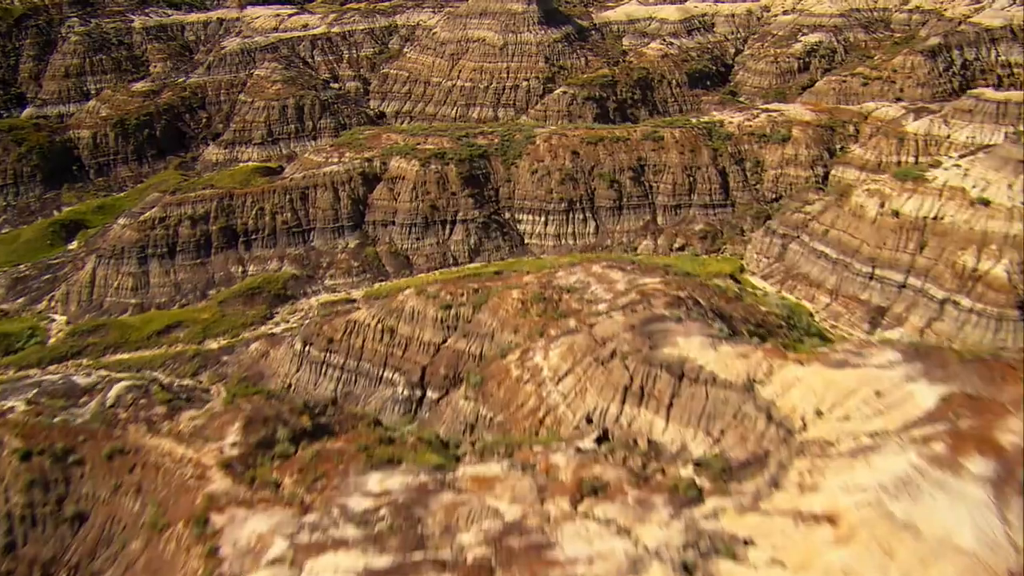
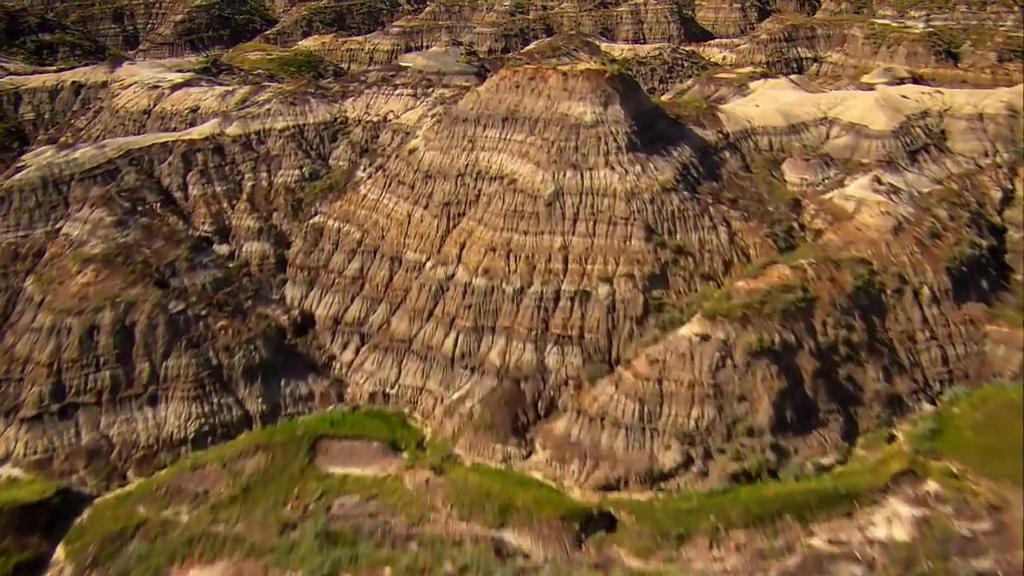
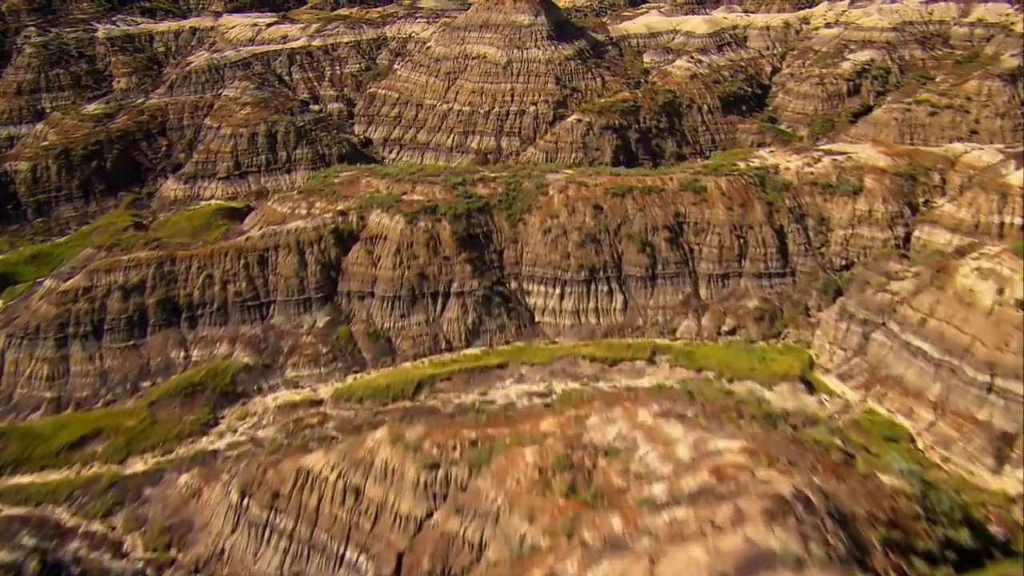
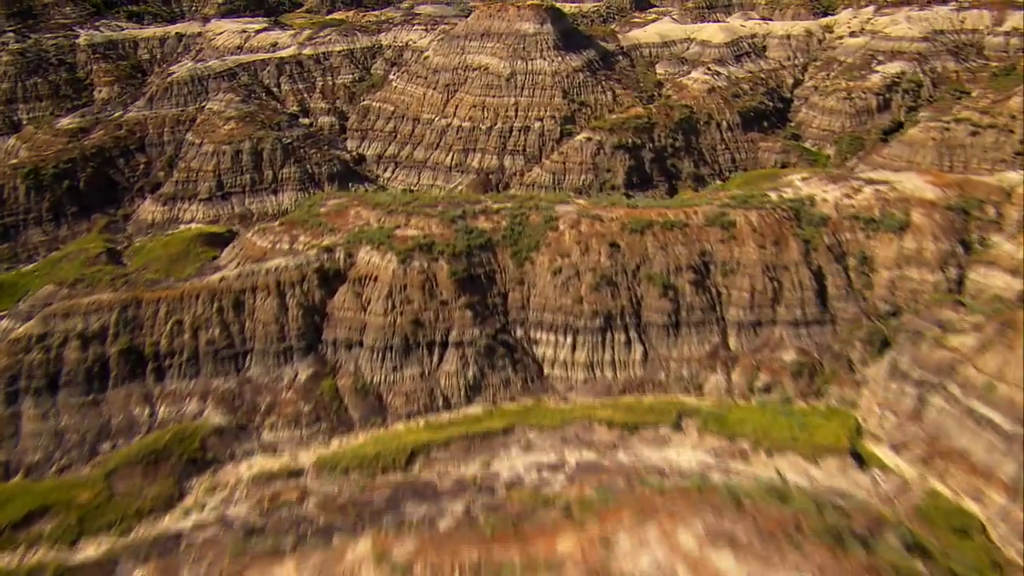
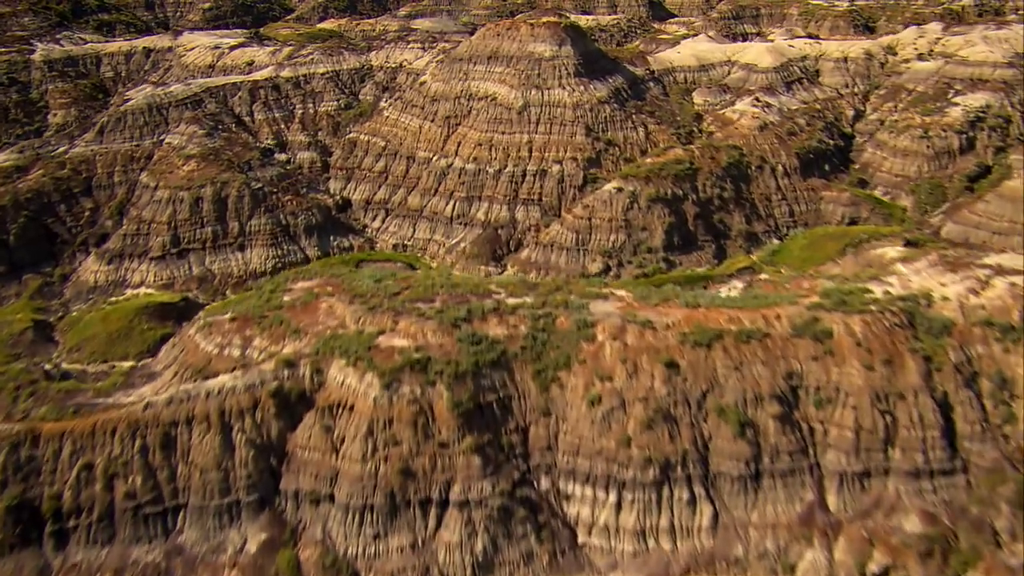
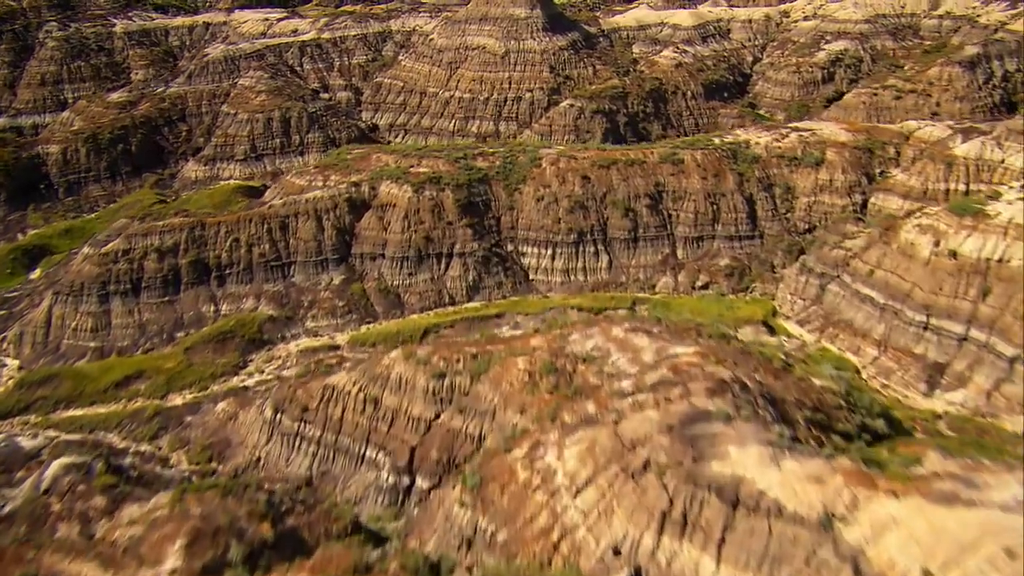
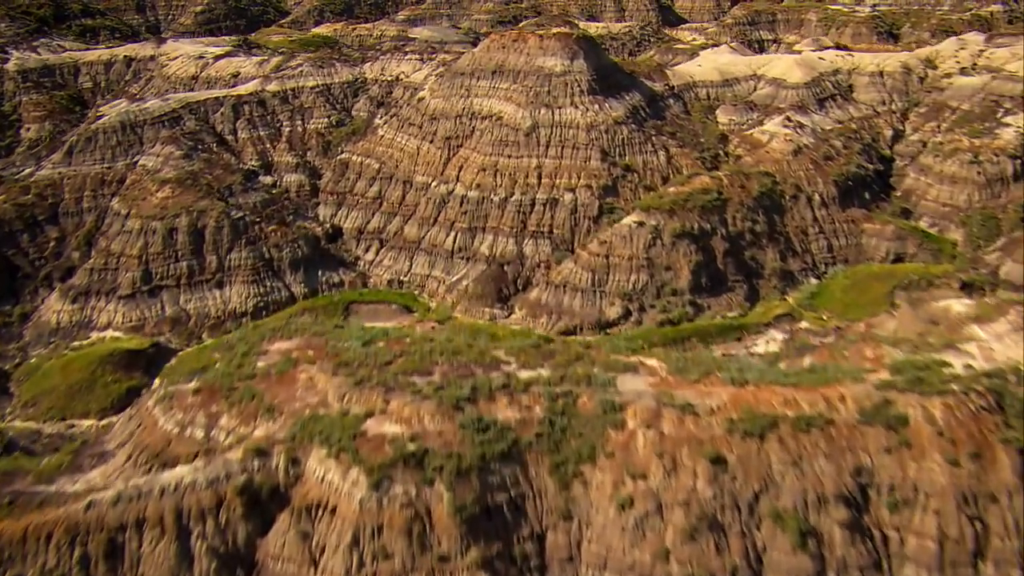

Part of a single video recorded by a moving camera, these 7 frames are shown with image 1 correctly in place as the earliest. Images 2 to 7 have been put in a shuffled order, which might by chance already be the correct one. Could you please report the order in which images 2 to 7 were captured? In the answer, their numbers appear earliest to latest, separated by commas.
6, 3, 4, 5, 7, 2
